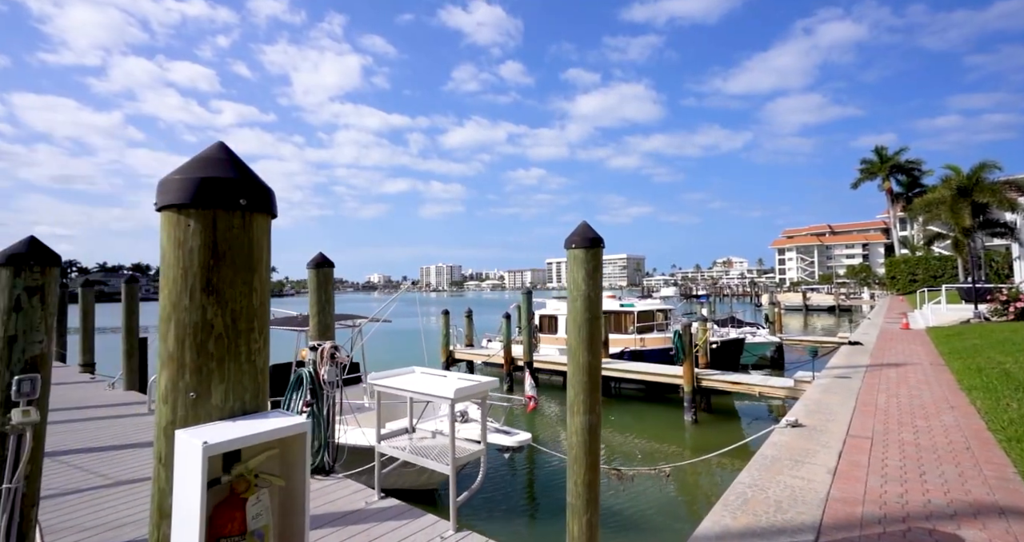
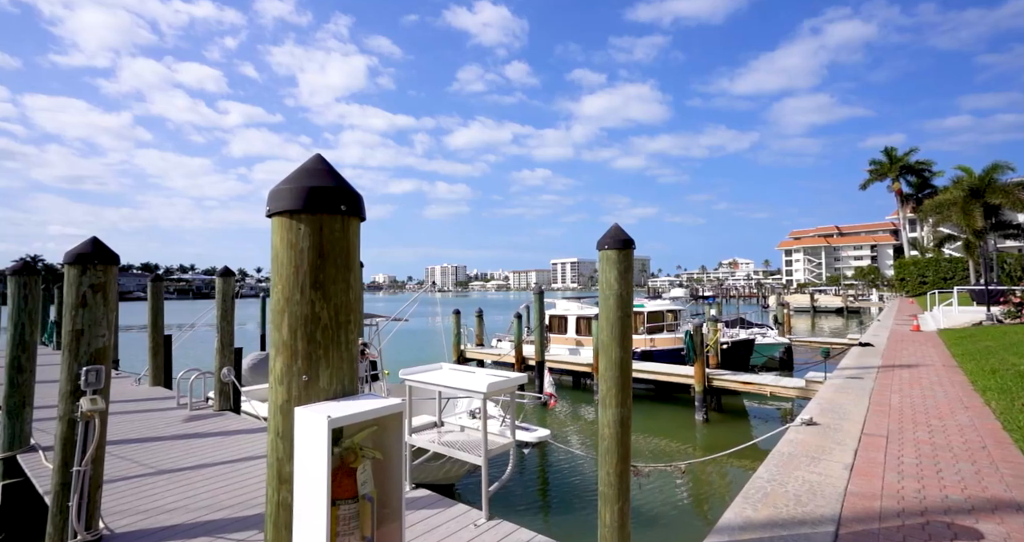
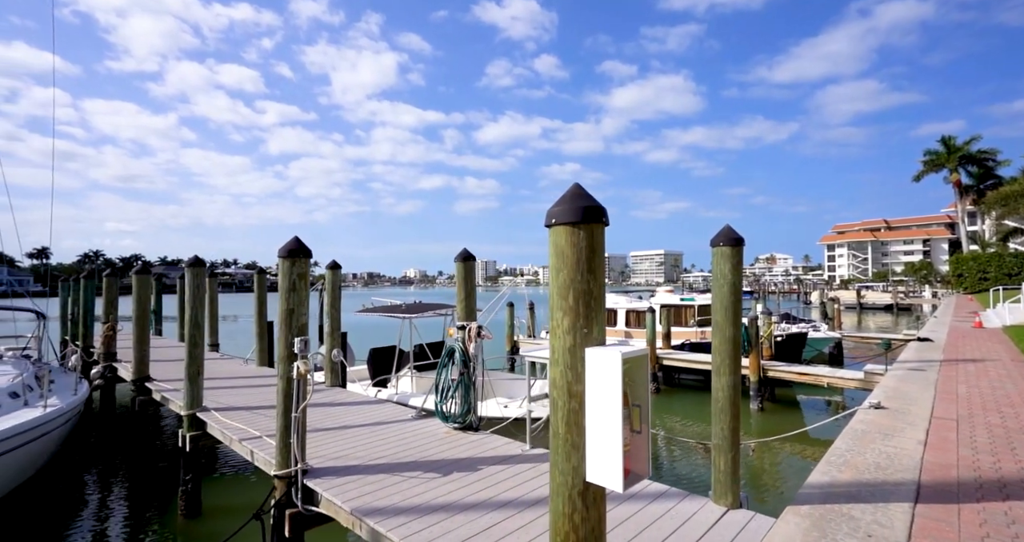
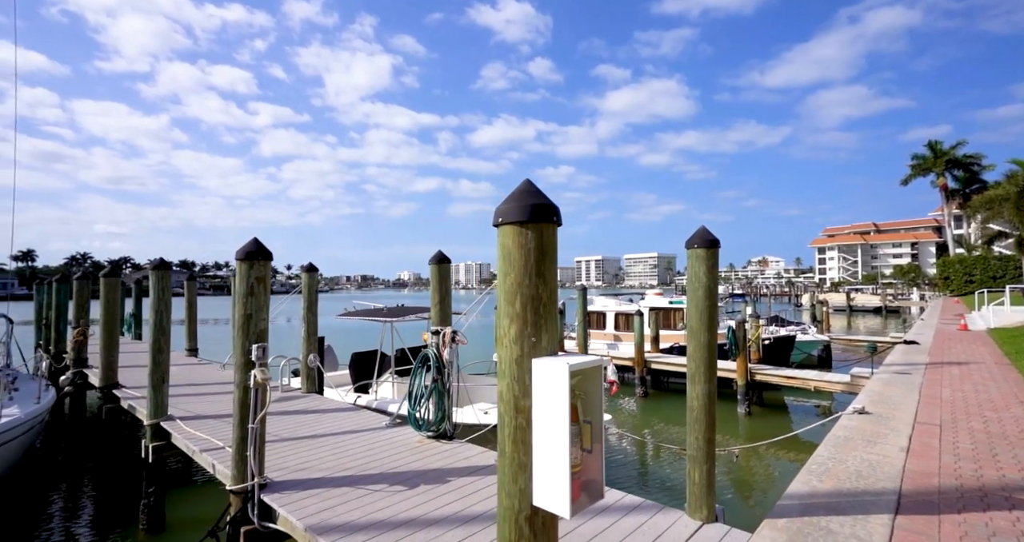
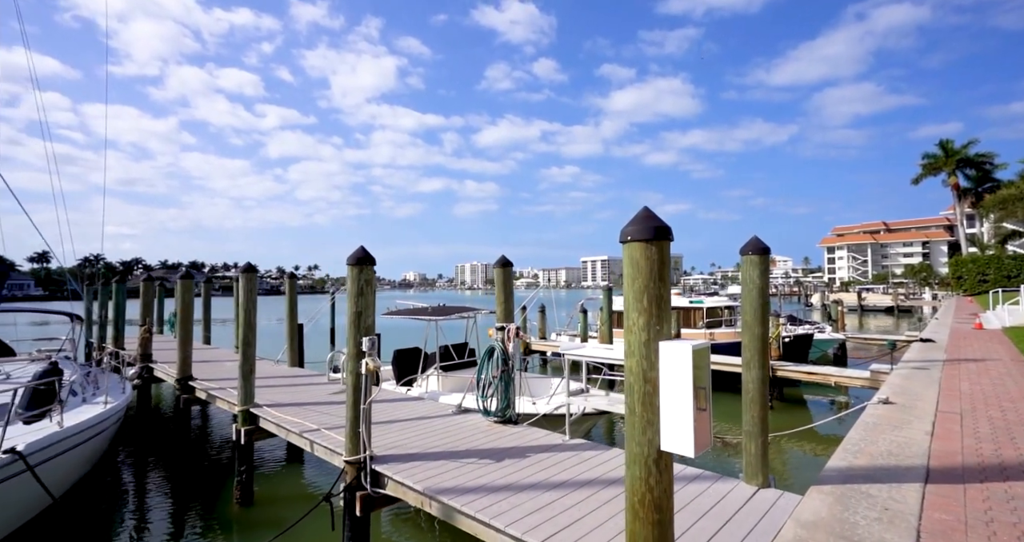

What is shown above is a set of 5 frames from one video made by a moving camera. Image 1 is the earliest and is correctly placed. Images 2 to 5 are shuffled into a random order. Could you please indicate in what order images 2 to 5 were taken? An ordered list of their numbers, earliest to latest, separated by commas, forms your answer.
2, 4, 3, 5
